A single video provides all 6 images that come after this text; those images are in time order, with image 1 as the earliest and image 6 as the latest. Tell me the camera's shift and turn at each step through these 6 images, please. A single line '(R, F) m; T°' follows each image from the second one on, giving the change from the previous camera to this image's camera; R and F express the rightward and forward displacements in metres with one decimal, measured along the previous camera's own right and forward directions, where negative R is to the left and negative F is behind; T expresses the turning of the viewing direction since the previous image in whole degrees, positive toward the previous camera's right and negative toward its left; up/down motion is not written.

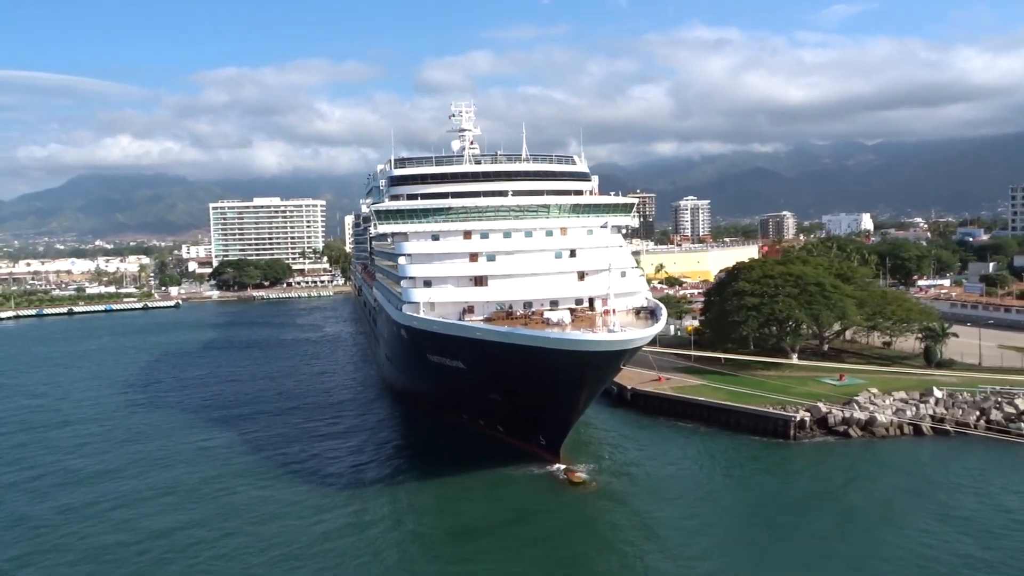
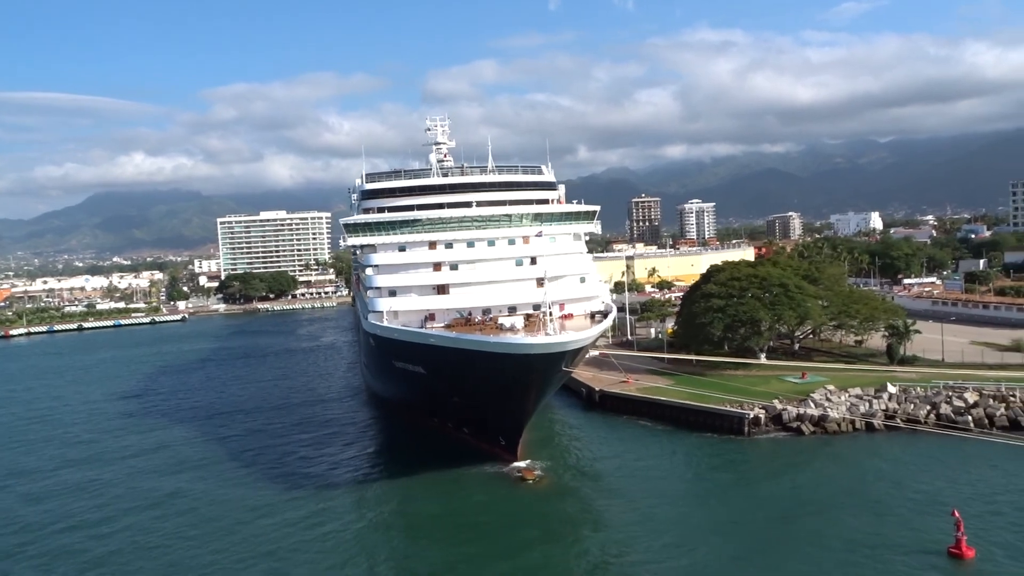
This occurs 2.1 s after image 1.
(+1.4, -0.8) m; -1°
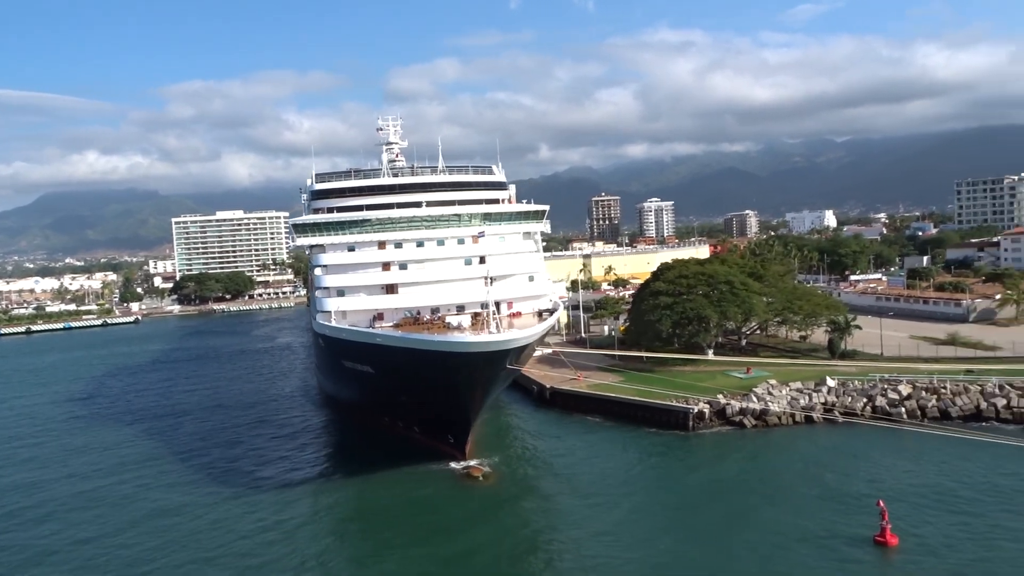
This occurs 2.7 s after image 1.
(+0.4, -0.2) m; +3°
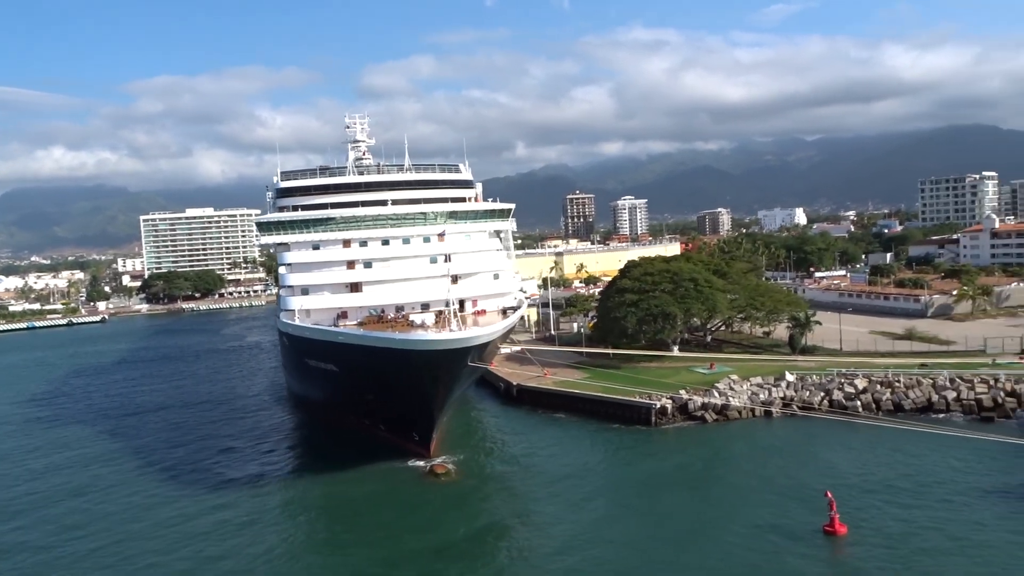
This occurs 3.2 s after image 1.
(+0.3, -0.2) m; +2°
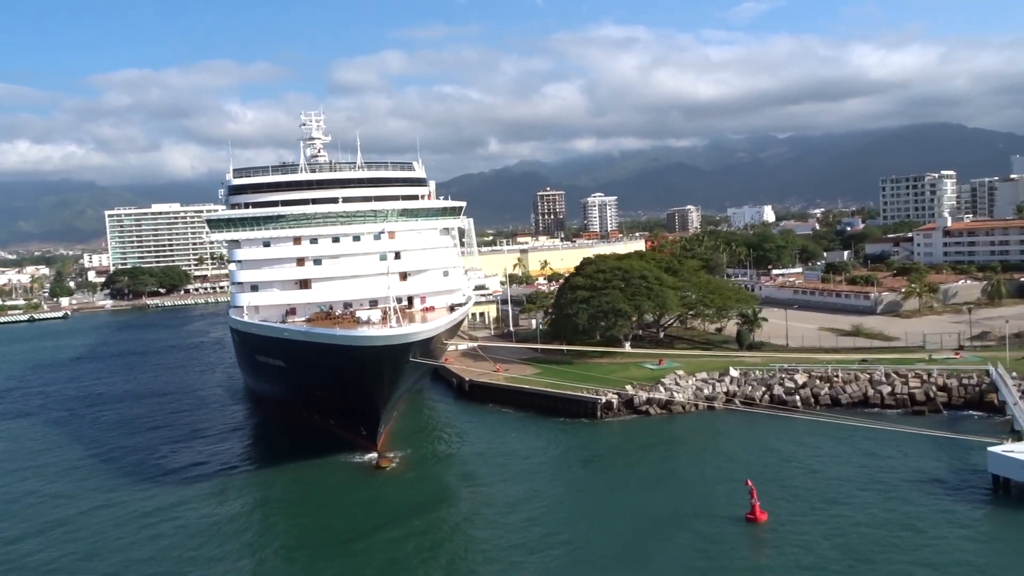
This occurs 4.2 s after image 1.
(+0.7, -0.3) m; +2°
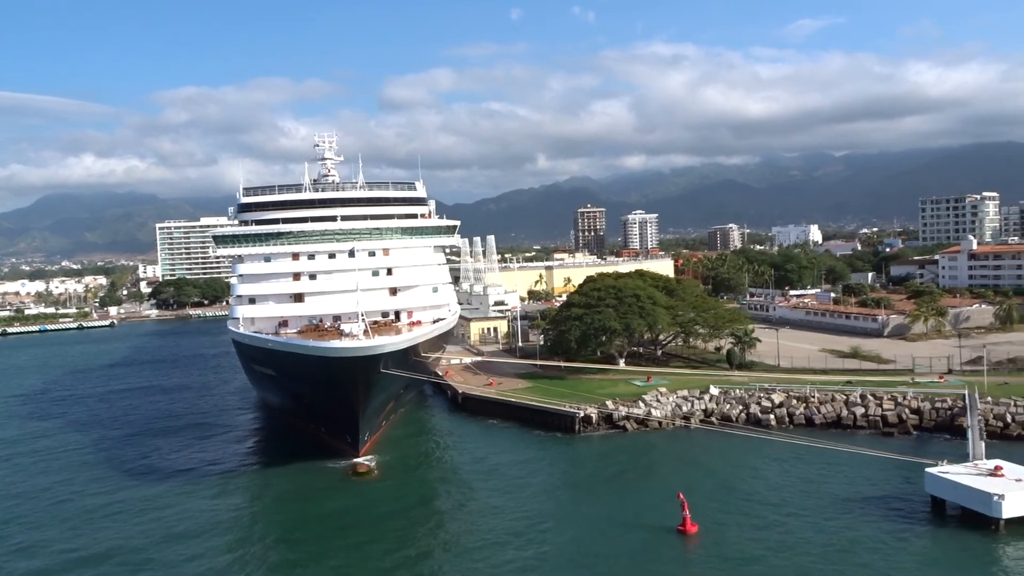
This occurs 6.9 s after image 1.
(+1.8, -0.9) m; -4°
